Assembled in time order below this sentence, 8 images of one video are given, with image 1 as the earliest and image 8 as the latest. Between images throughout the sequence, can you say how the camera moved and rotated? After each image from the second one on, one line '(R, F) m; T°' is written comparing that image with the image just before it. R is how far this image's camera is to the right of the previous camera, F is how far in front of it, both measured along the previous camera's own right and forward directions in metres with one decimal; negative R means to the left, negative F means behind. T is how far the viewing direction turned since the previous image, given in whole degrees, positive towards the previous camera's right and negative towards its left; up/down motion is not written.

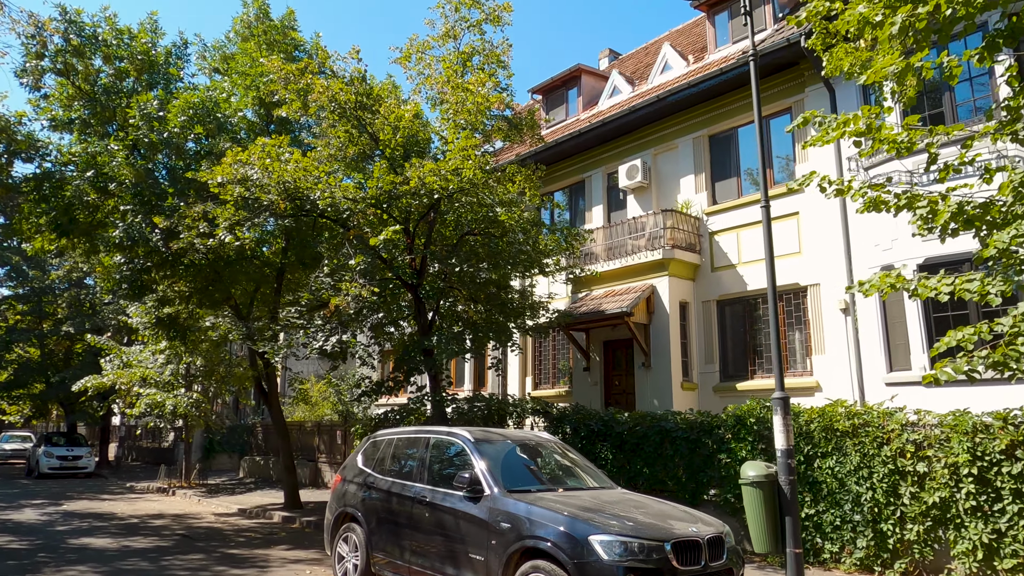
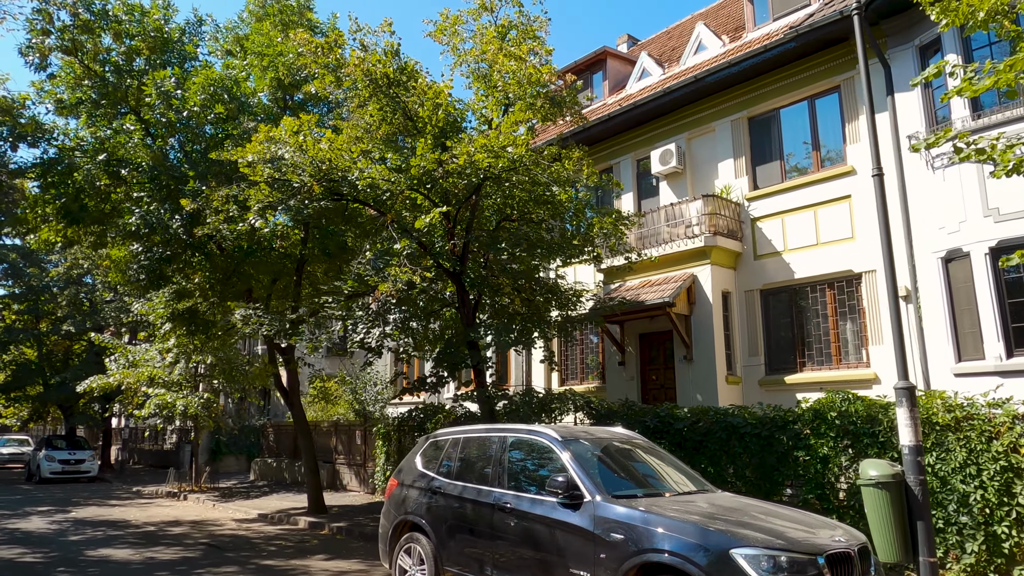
(-0.9, +0.8) m; +1°
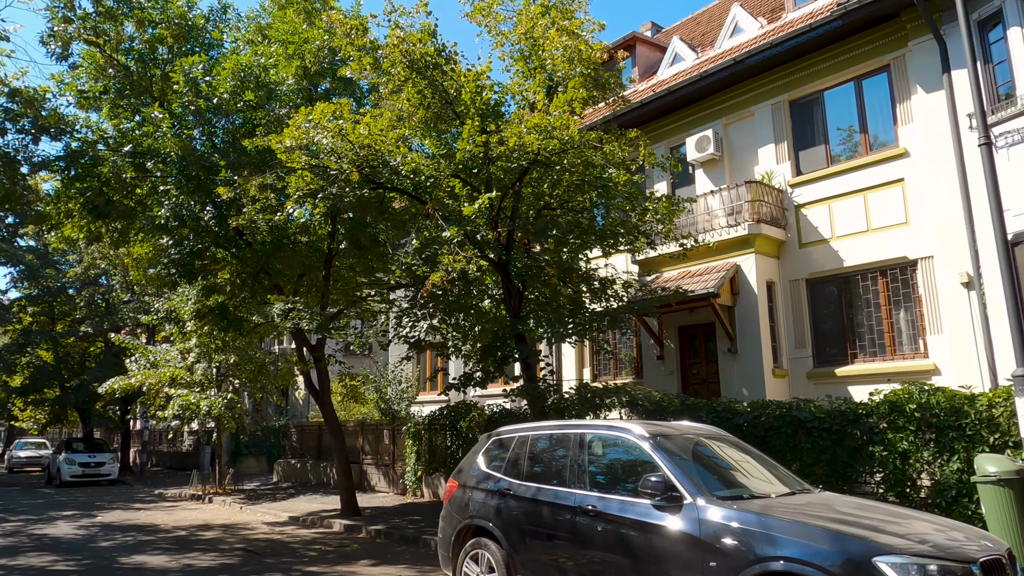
(-0.6, +0.5) m; -1°
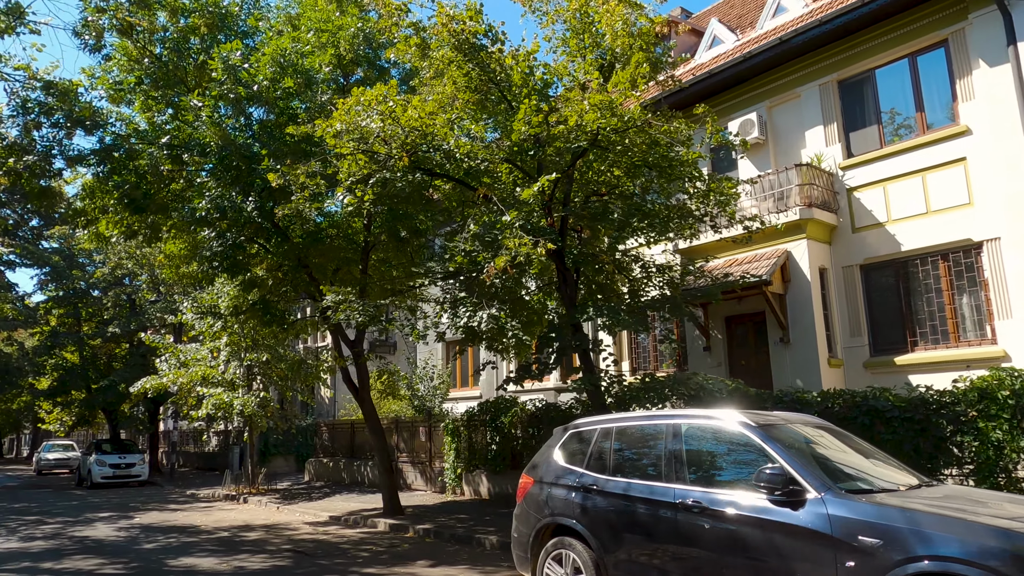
(-0.6, +0.4) m; -1°
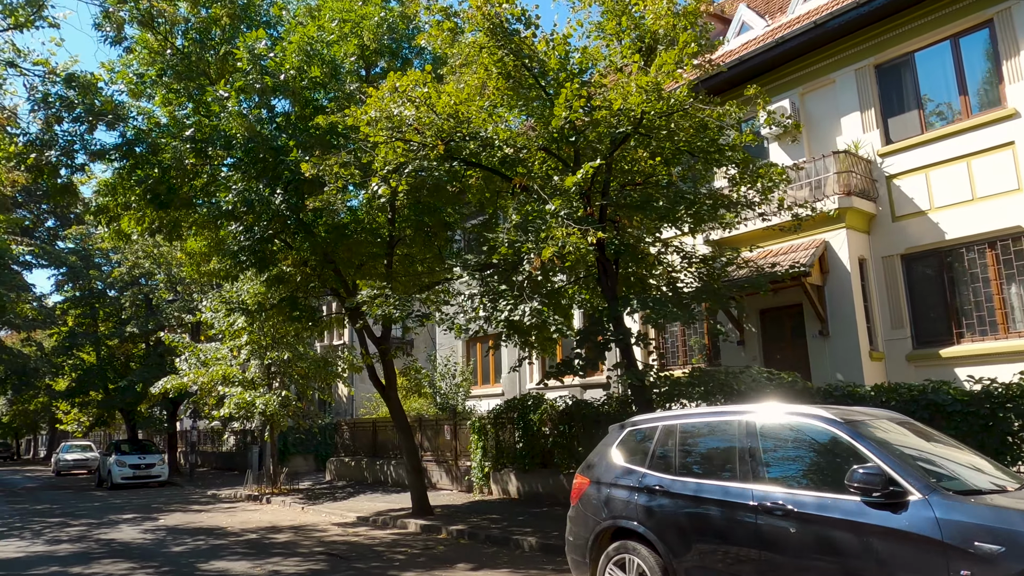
(-0.4, +0.3) m; -1°
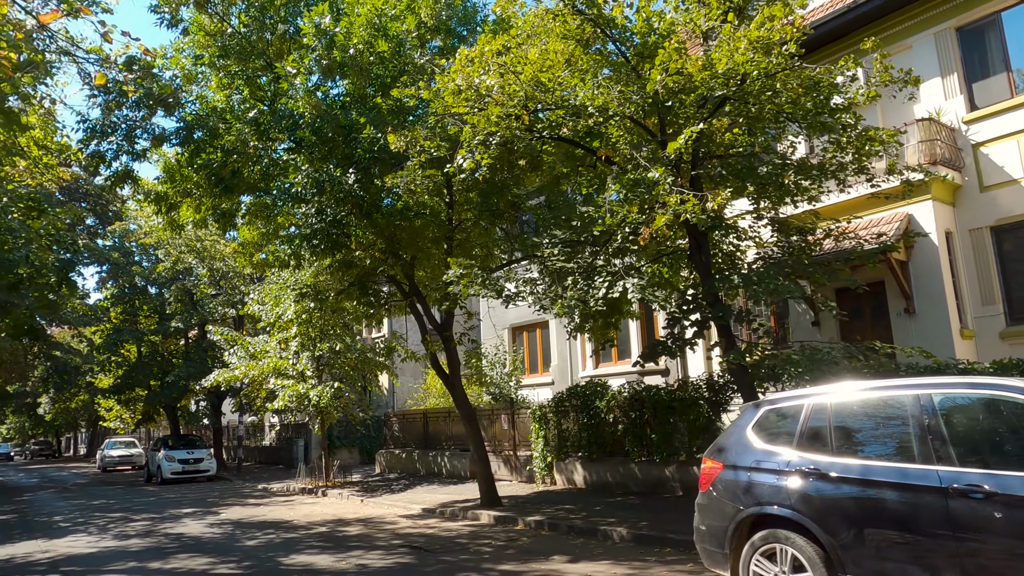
(-0.9, +0.5) m; -2°
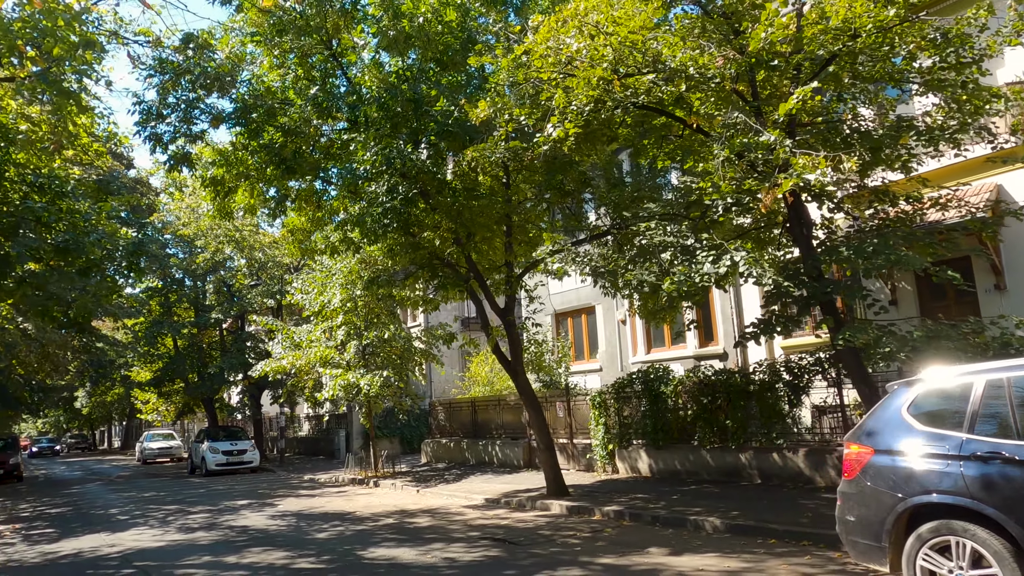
(-0.8, +0.5) m; -2°
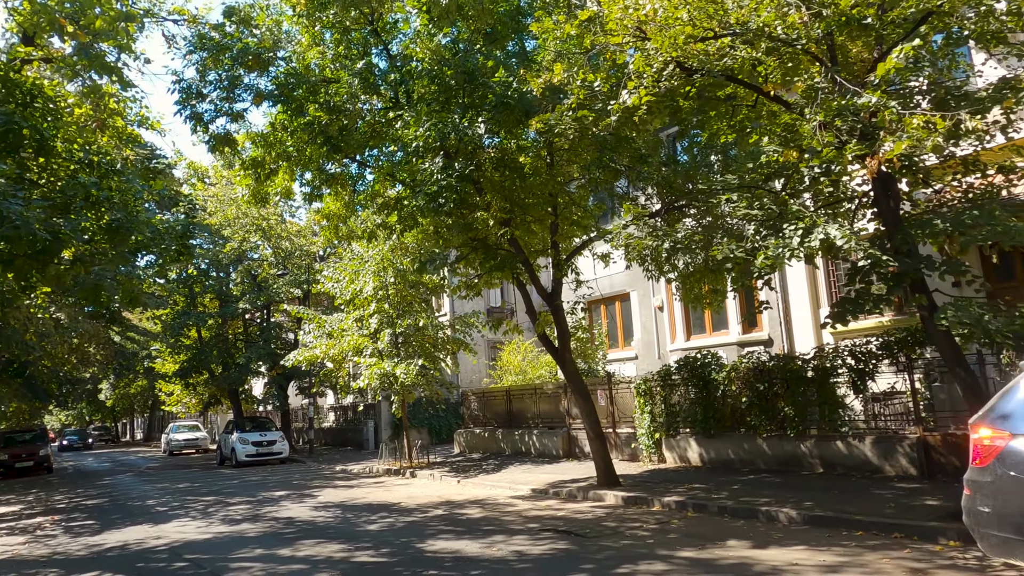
(-0.6, +0.4) m; -1°
